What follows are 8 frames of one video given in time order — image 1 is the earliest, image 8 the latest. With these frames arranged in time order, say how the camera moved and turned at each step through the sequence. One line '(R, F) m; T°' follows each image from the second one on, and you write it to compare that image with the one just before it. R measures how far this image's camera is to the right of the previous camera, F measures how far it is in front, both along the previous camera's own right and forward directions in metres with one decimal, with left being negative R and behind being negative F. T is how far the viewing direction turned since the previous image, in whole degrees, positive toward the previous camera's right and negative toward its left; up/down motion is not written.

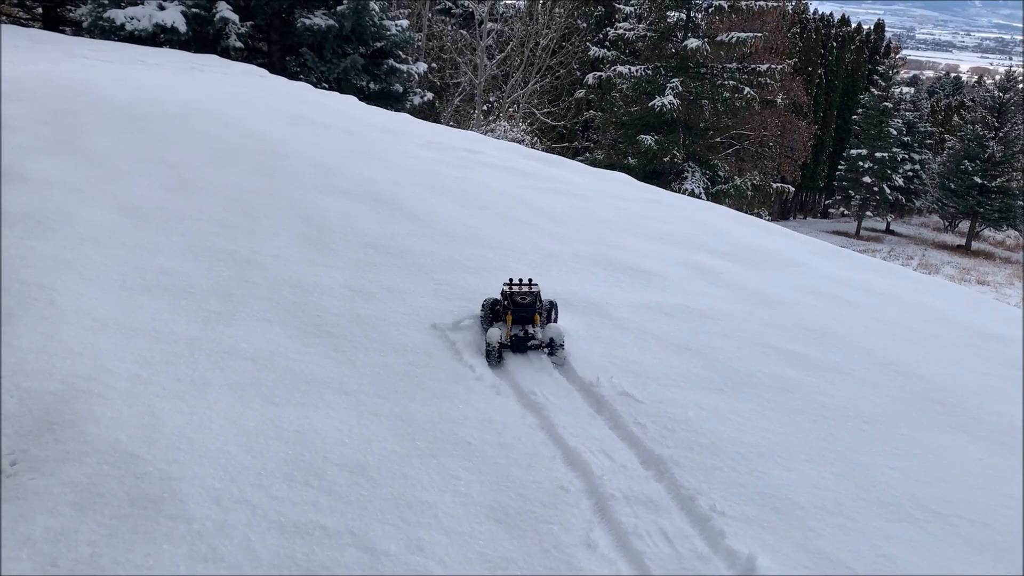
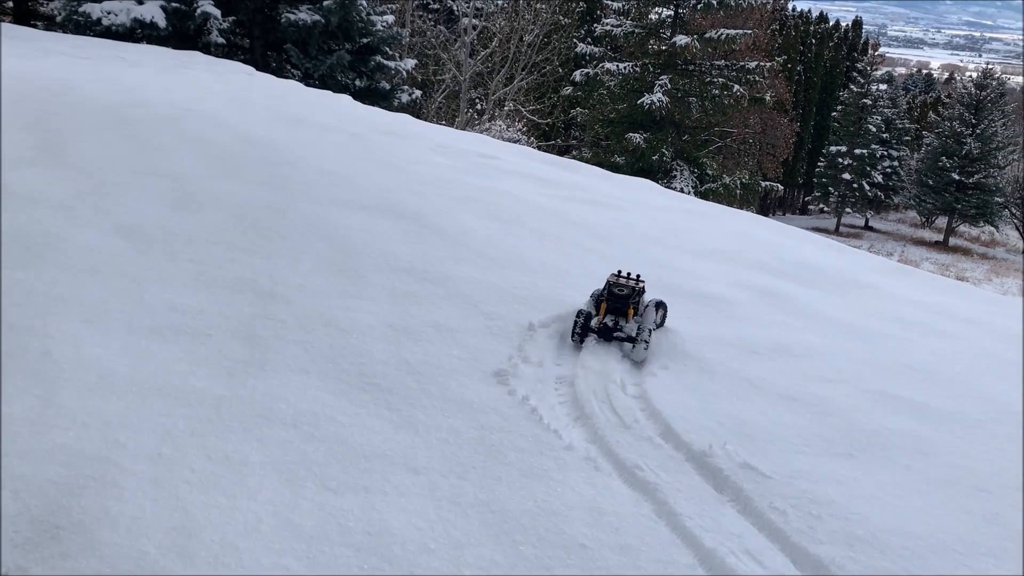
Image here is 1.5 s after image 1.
(-0.4, +0.6) m; +1°
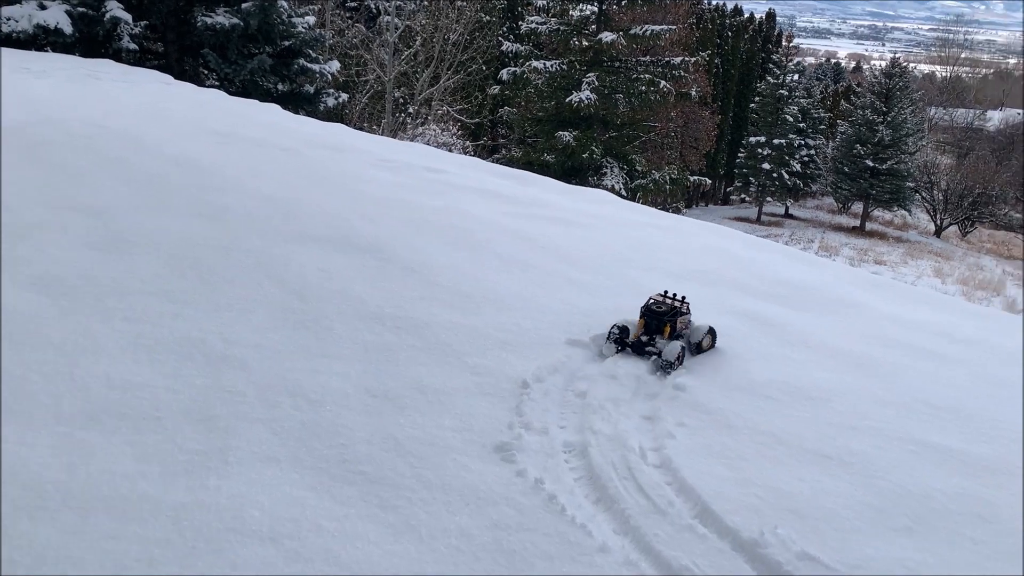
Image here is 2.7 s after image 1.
(-0.3, +0.5) m; +5°
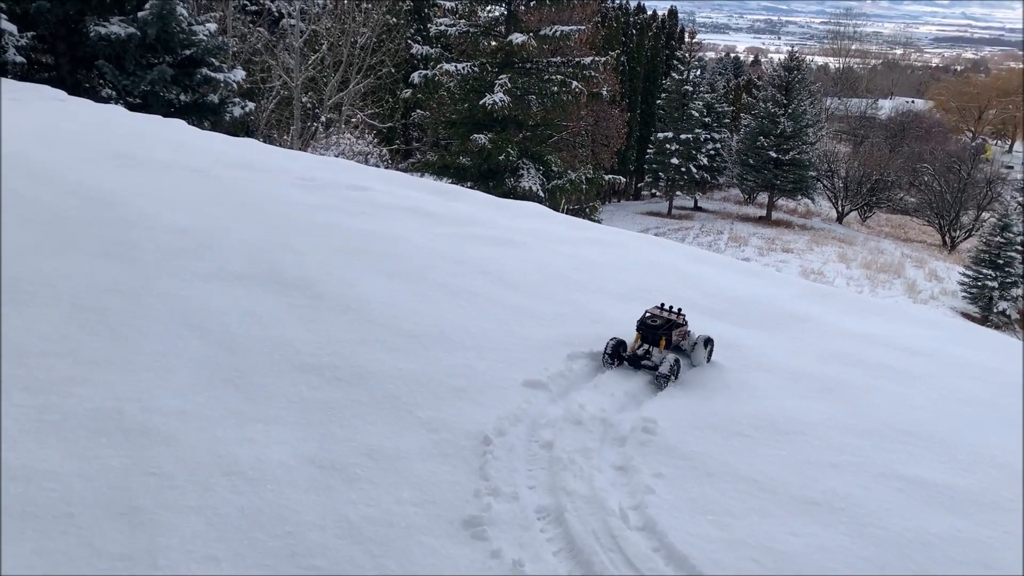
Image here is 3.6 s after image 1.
(-0.1, +0.3) m; +5°
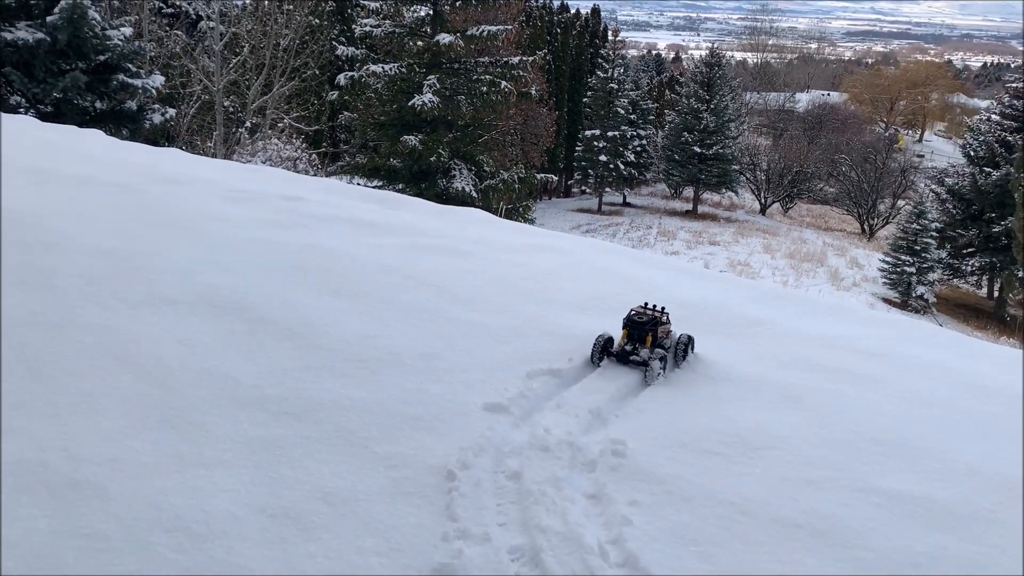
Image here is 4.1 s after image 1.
(-0.1, +0.2) m; +4°
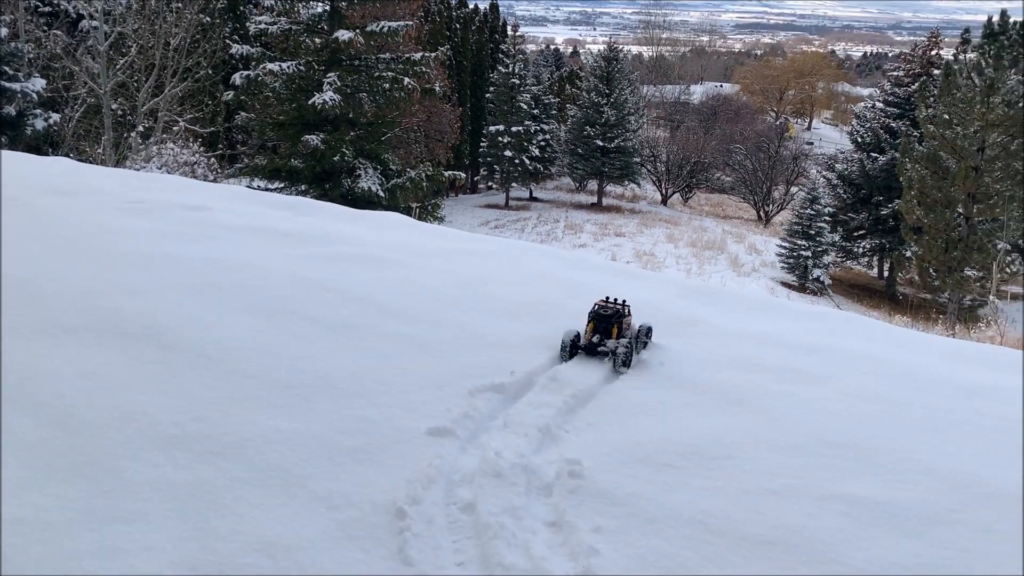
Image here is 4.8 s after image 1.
(-0.1, +0.2) m; +6°
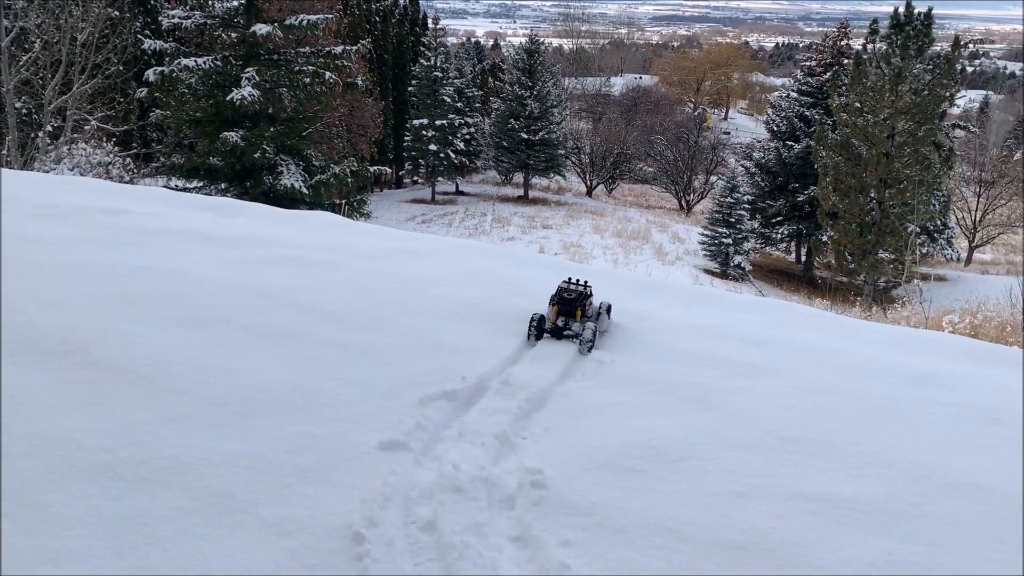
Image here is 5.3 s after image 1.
(-0.1, +0.2) m; +5°
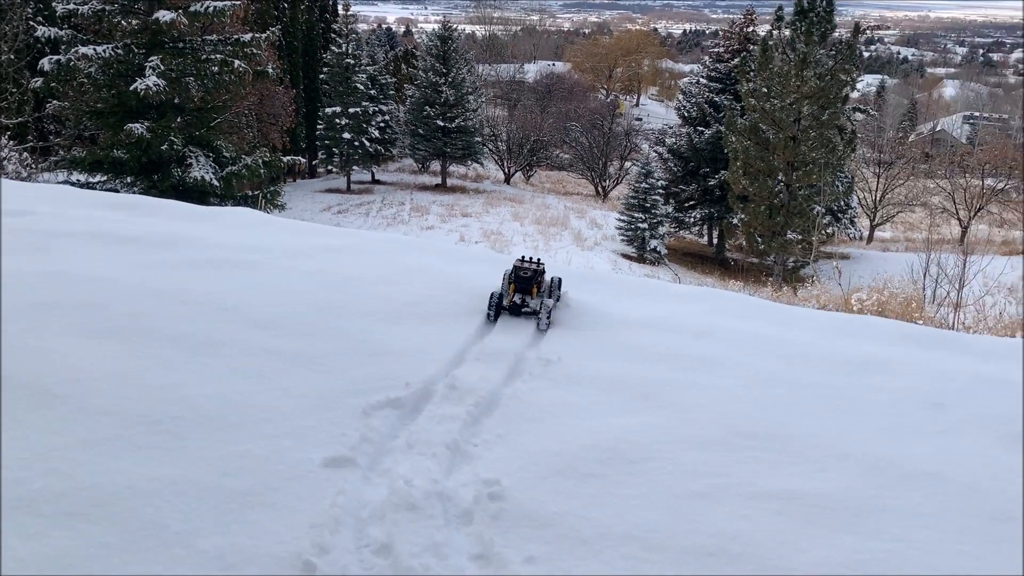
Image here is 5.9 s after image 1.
(-0.1, +0.2) m; +5°
